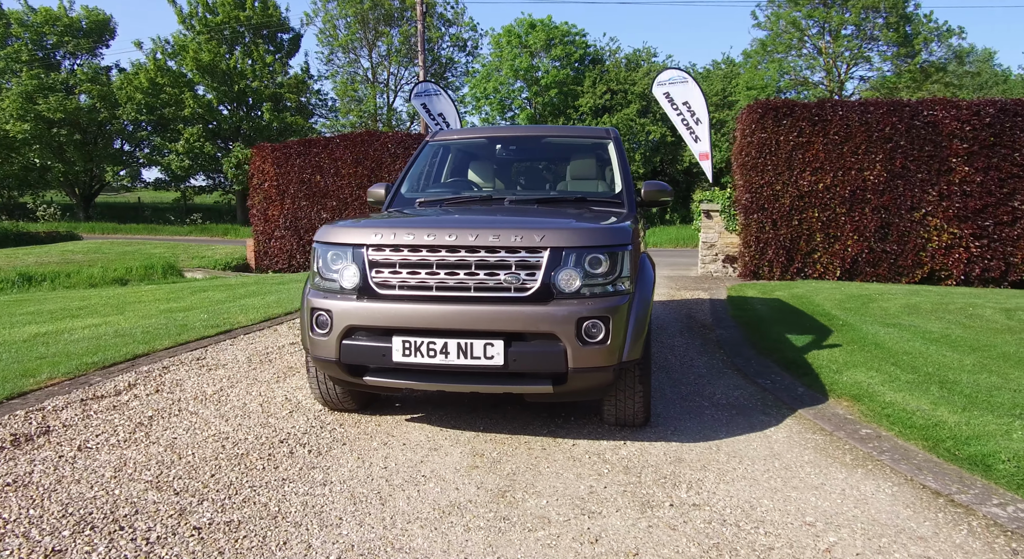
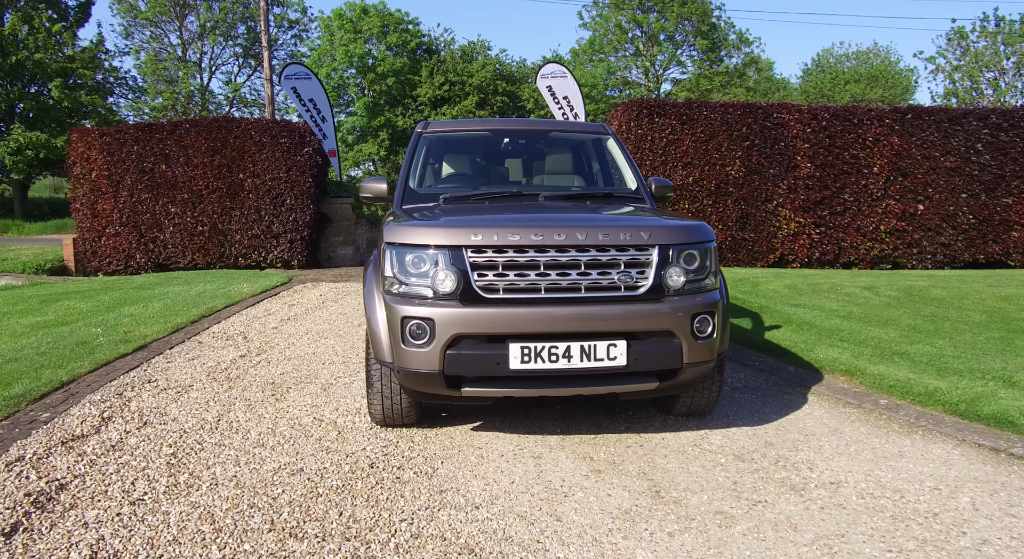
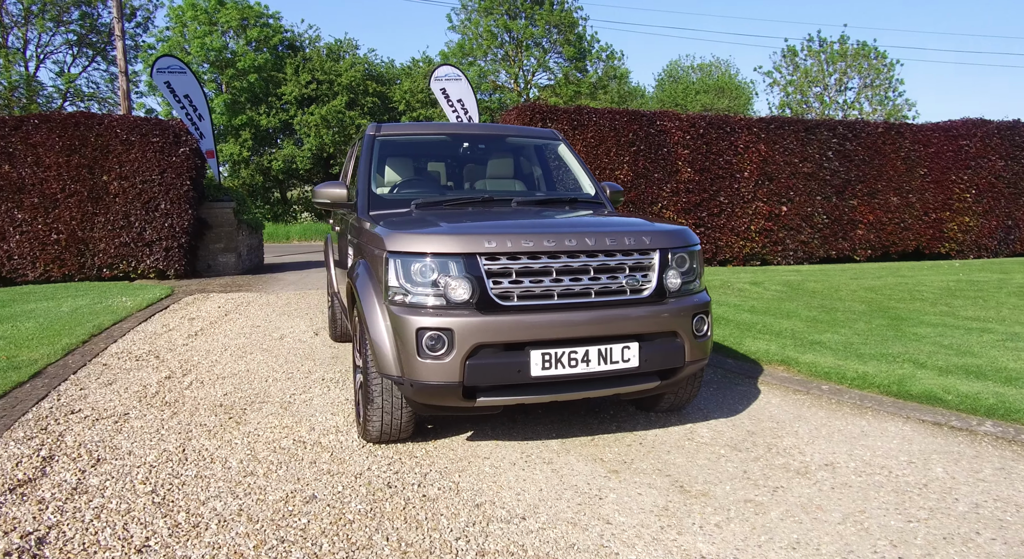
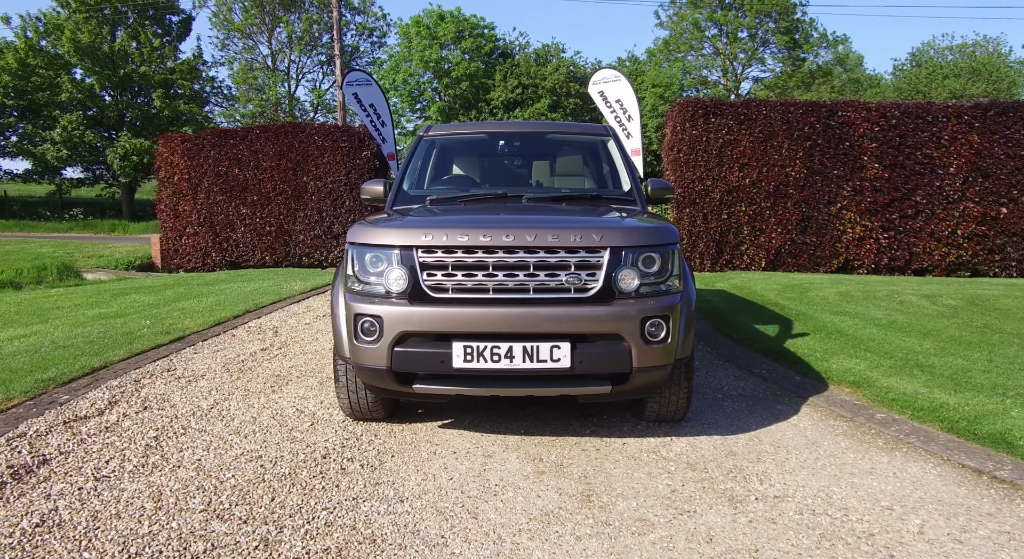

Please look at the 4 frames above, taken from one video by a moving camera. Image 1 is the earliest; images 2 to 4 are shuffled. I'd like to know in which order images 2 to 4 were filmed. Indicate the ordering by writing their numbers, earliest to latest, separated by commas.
4, 2, 3
